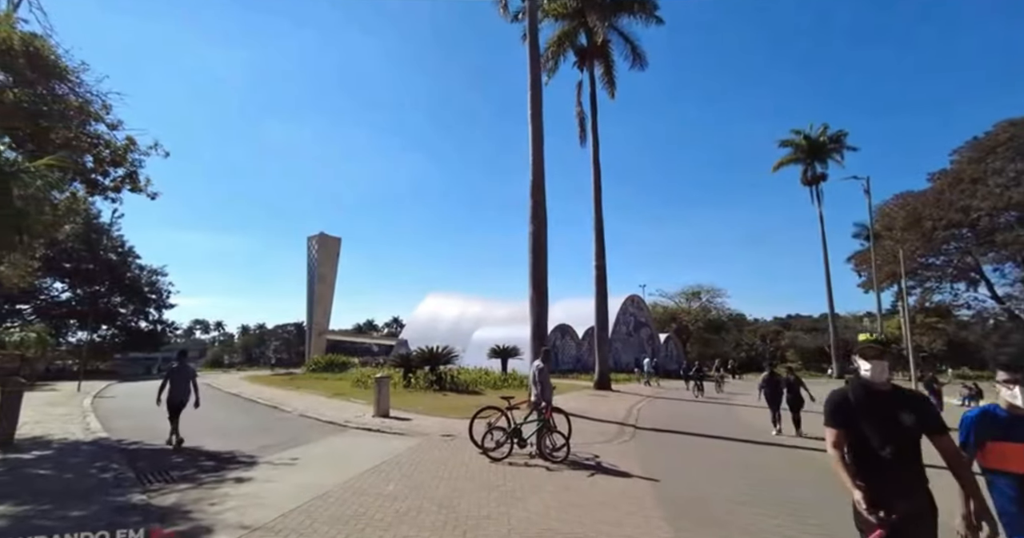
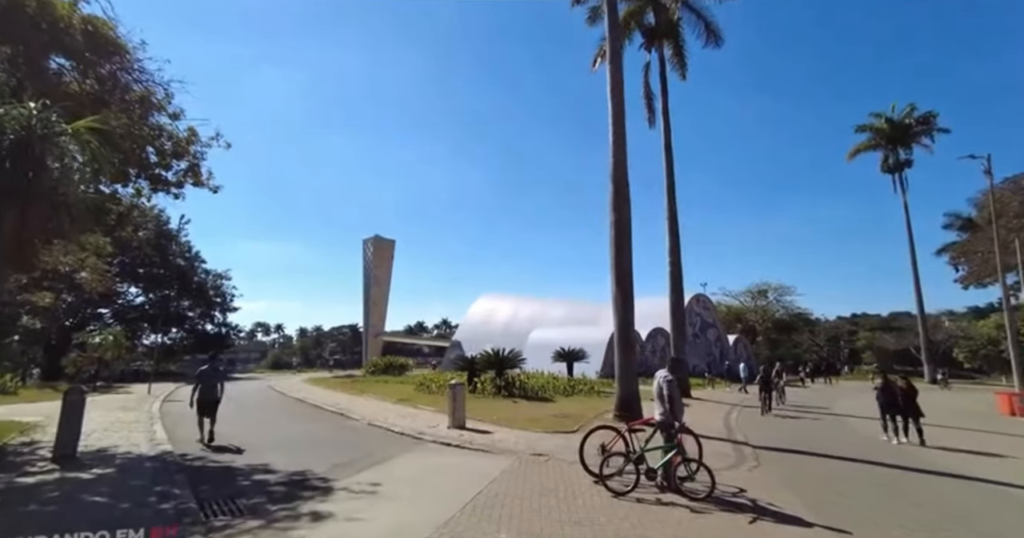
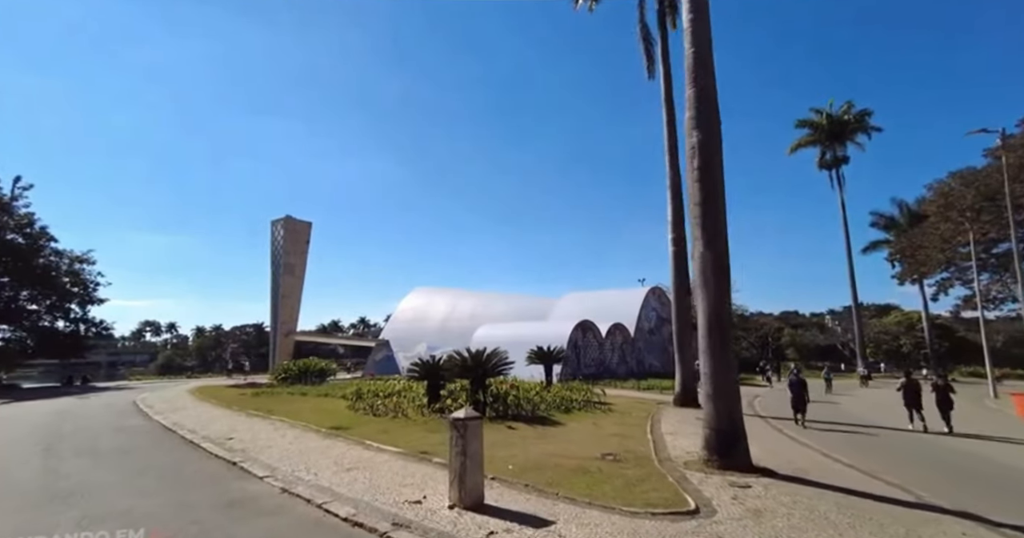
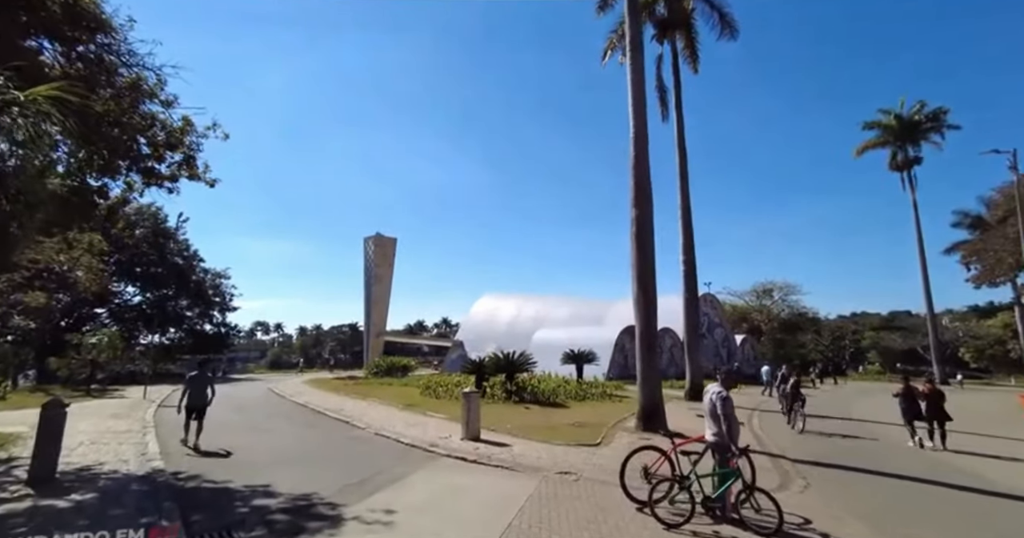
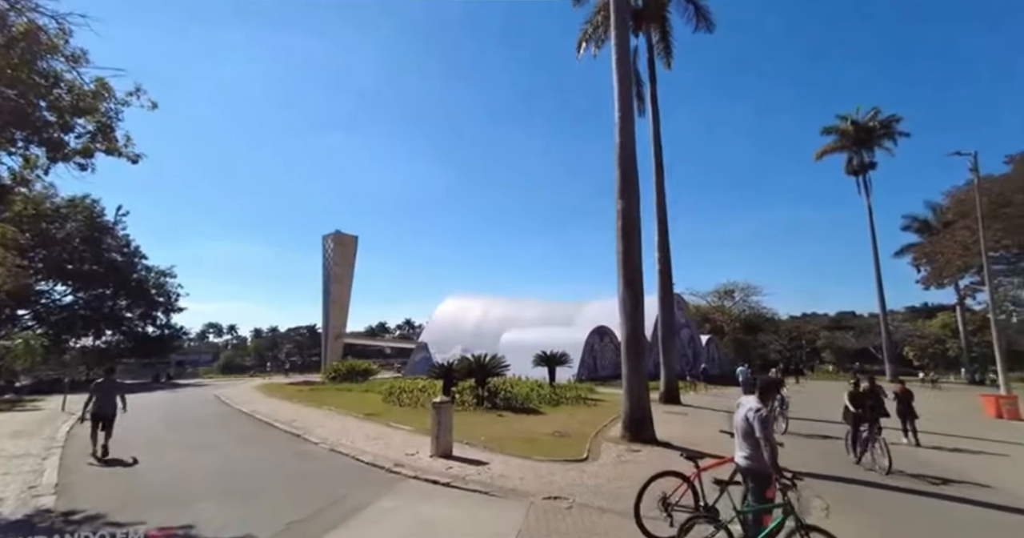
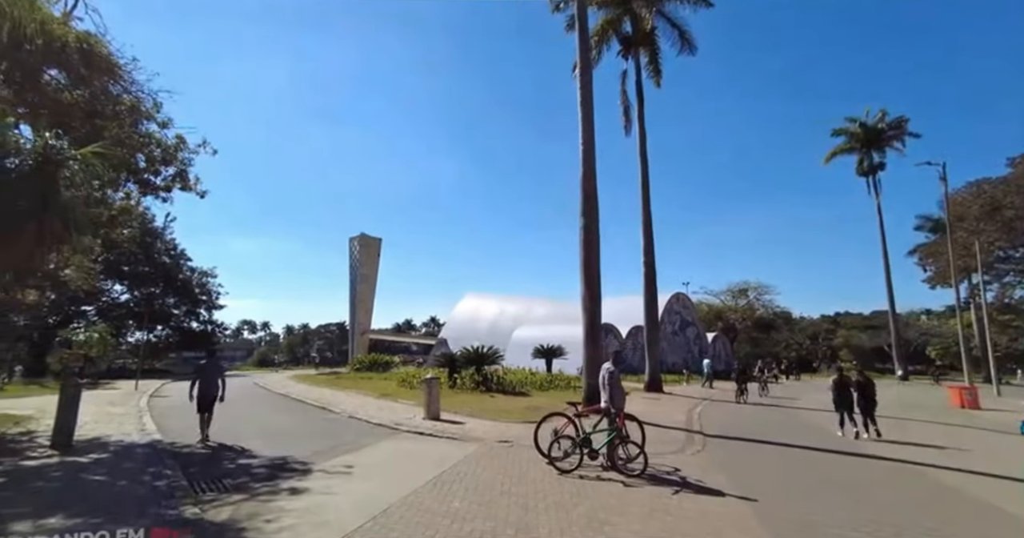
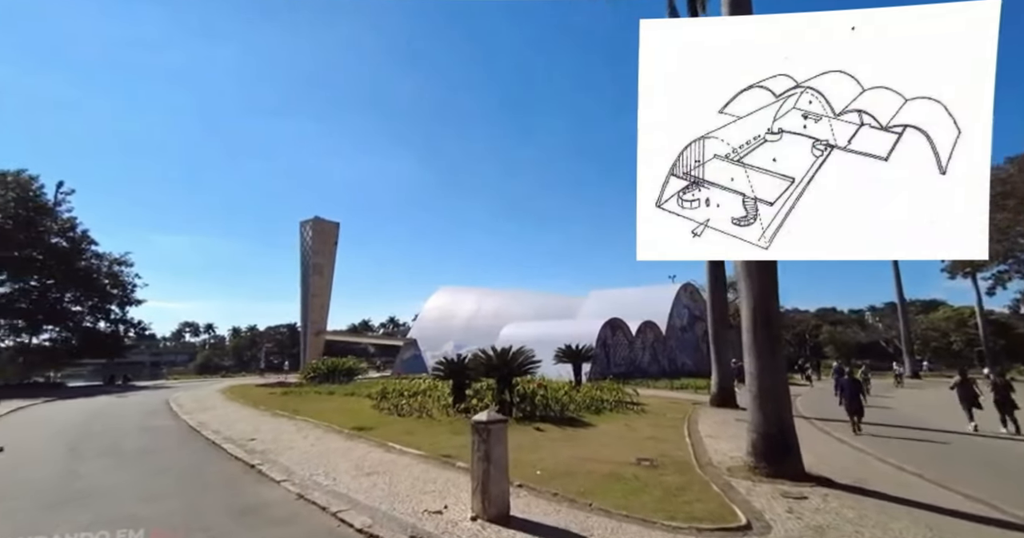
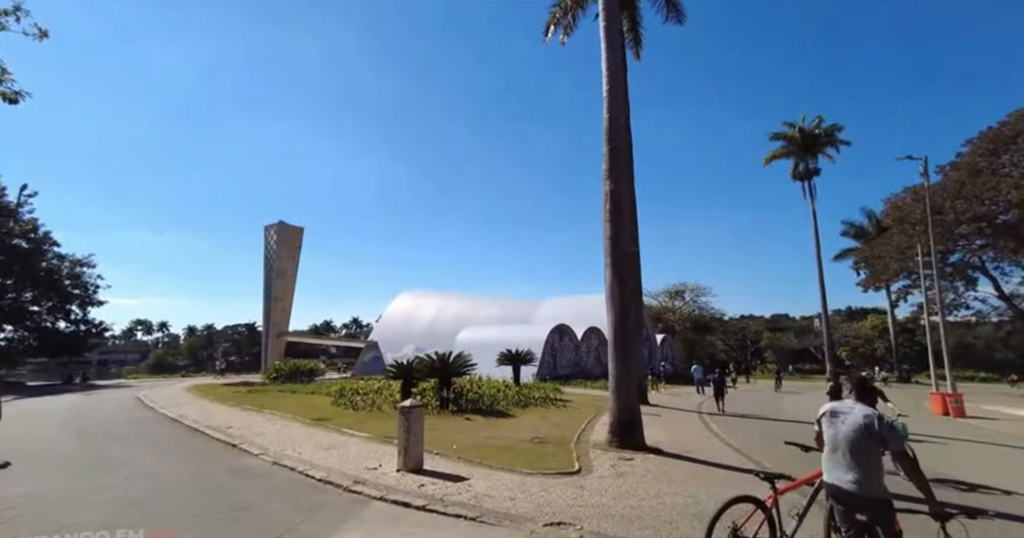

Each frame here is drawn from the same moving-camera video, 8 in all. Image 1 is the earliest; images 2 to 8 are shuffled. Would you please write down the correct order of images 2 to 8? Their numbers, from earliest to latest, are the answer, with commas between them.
6, 2, 4, 5, 8, 3, 7
